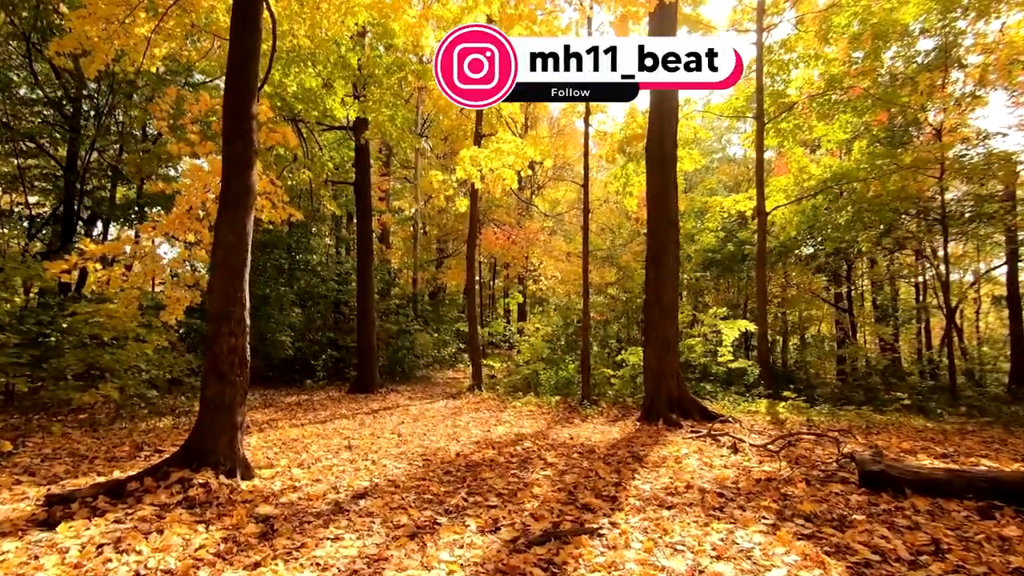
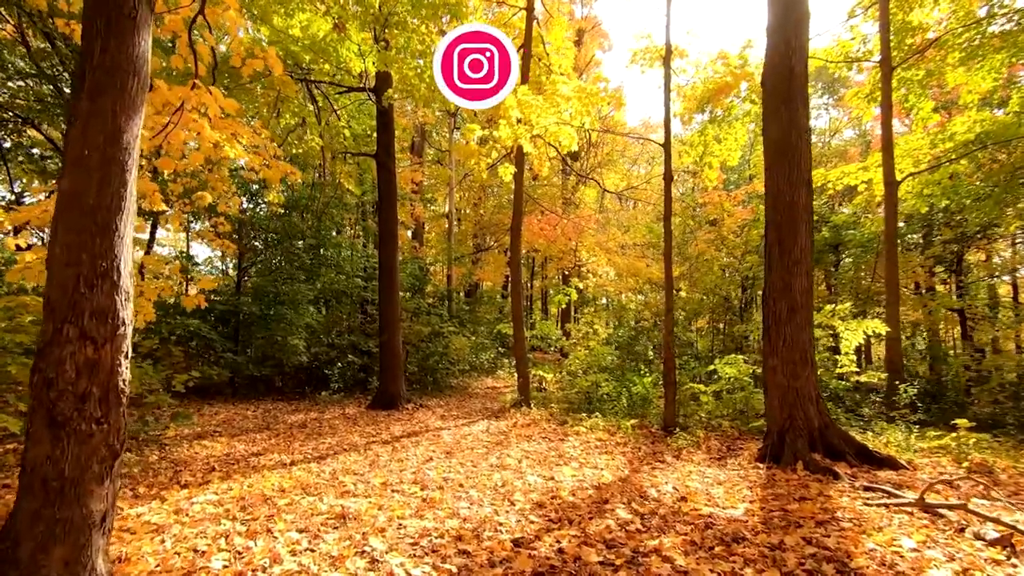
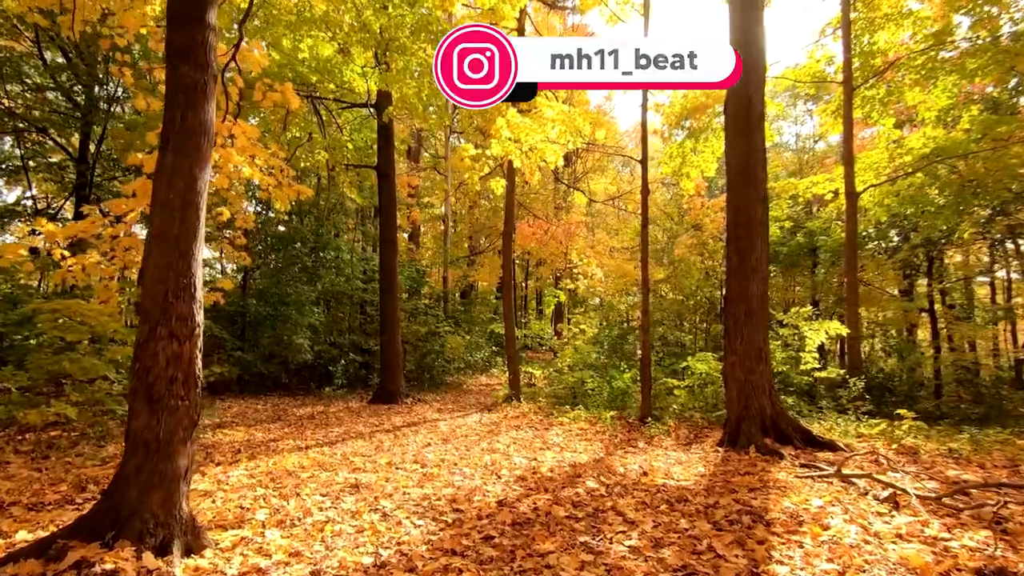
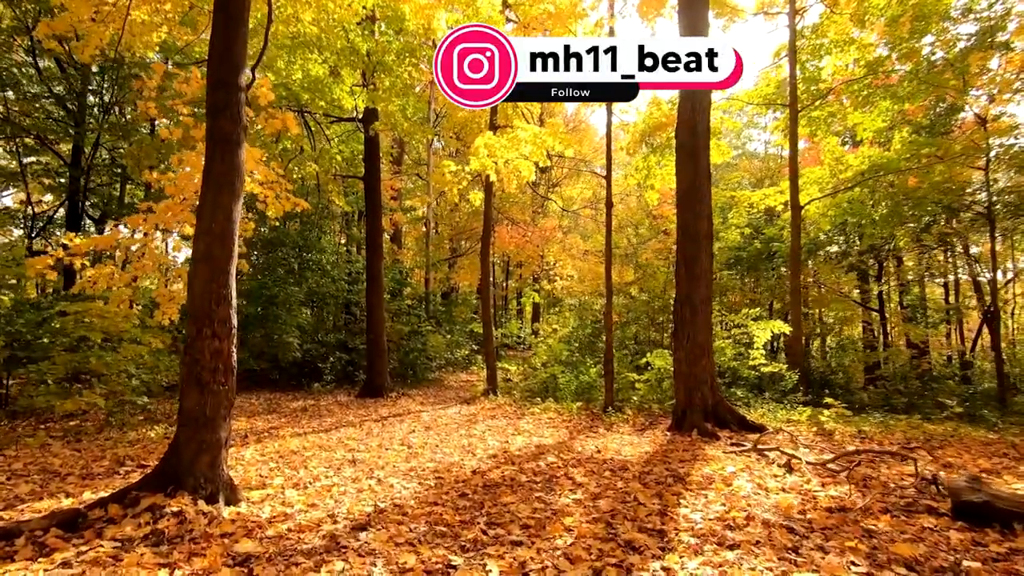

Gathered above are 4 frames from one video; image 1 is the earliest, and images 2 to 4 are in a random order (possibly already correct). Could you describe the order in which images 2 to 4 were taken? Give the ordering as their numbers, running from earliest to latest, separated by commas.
4, 3, 2
